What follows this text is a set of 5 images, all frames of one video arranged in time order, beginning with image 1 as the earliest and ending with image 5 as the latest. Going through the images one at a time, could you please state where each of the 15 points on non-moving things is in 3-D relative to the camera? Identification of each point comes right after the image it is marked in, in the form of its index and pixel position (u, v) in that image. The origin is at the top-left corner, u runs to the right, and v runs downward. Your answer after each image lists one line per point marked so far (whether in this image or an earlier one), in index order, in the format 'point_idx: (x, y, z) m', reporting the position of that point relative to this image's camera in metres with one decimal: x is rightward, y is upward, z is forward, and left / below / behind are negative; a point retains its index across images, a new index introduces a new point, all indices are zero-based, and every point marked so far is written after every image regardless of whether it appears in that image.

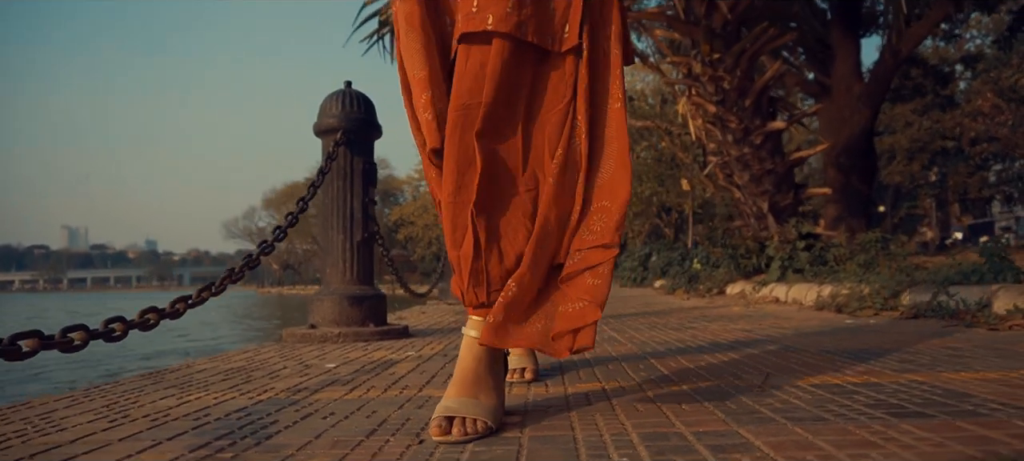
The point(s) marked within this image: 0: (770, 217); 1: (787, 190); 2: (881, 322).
0: (+2.5, +0.1, +7.9) m
1: (+2.6, +0.4, +7.9) m
2: (+1.7, -0.4, +3.9) m
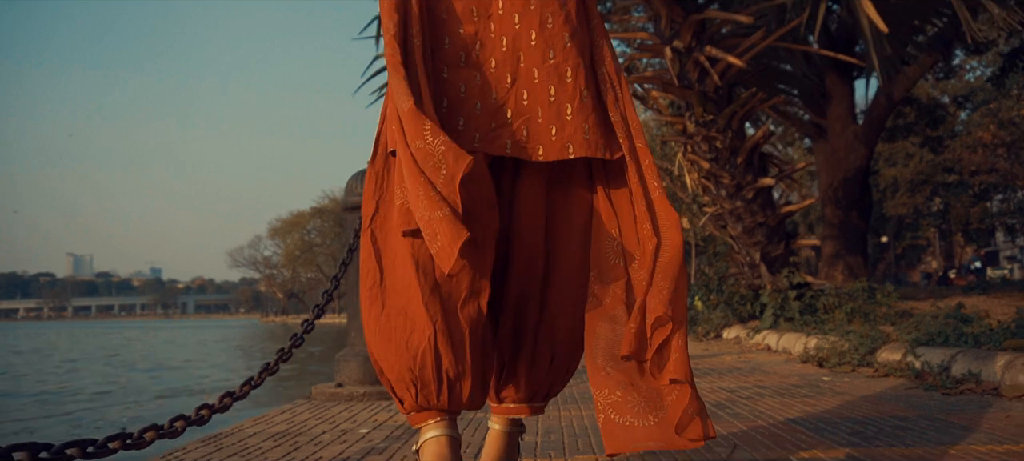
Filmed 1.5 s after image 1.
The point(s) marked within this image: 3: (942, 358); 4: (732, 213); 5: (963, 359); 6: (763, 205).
0: (+2.5, -0.4, +8.4) m
1: (+2.6, -0.1, +8.3) m
2: (+1.8, -0.8, +4.3) m
3: (+2.2, -0.6, +4.2) m
4: (+2.1, +0.2, +8.0) m
5: (+2.2, -0.6, +4.0) m
6: (+2.4, +0.2, +8.0) m
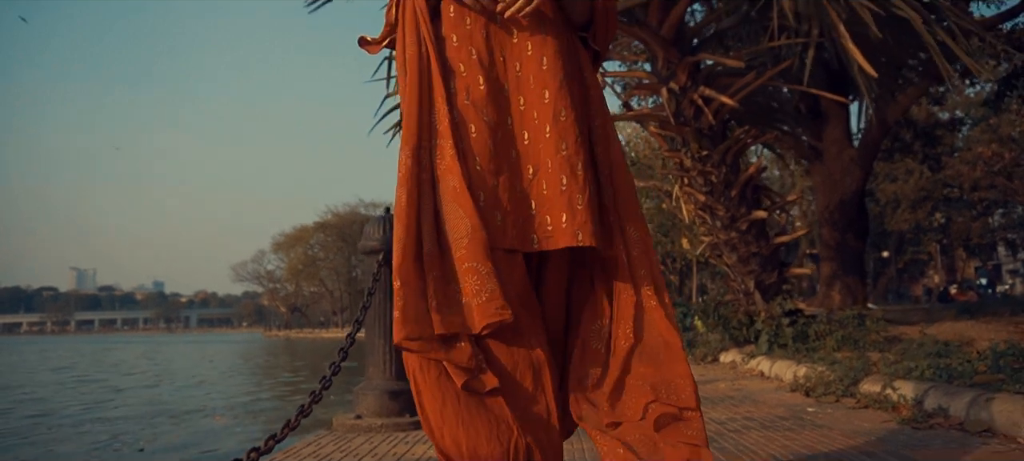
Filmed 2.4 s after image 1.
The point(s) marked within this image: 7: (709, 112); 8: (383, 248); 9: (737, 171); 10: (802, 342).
0: (+2.6, -0.7, +8.7) m
1: (+2.7, -0.4, +8.6) m
2: (+1.8, -1.0, +4.6) m
3: (+2.2, -0.9, +4.5) m
4: (+2.2, -0.1, +8.3) m
5: (+2.2, -0.8, +4.3) m
6: (+2.4, 0.0, +8.4) m
7: (+1.8, +1.1, +7.5) m
8: (-0.7, -0.1, +4.7) m
9: (+2.2, +0.6, +8.0) m
10: (+2.9, -1.1, +8.3) m
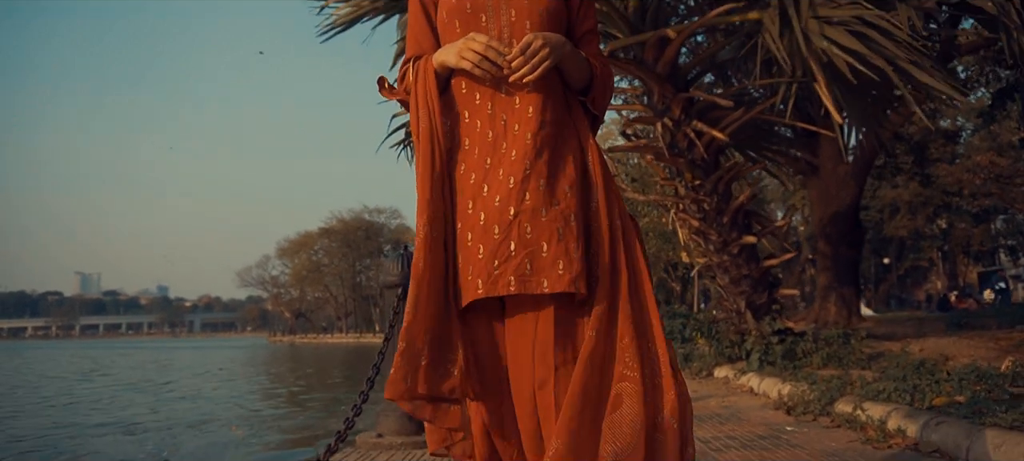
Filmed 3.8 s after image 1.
0: (+2.6, -0.9, +9.2) m
1: (+2.7, -0.7, +9.1) m
2: (+1.8, -1.2, +5.1) m
3: (+2.2, -1.1, +5.0) m
4: (+2.2, -0.4, +8.8) m
5: (+2.2, -1.1, +4.8) m
6: (+2.5, -0.3, +8.9) m
7: (+1.8, +0.8, +8.0) m
8: (-0.7, -0.3, +5.2) m
9: (+2.2, +0.3, +8.5) m
10: (+2.9, -1.4, +8.8) m
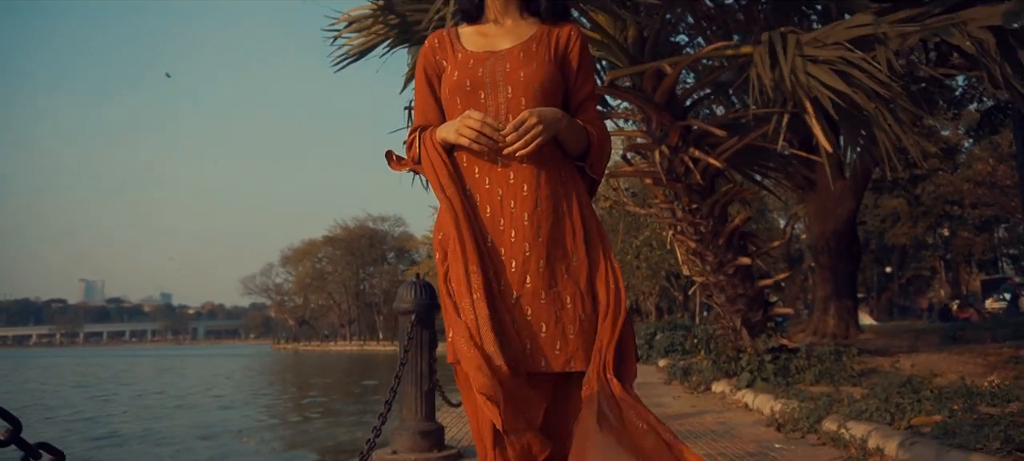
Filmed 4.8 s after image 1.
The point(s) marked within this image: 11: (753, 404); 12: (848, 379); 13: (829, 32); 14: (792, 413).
0: (+2.7, -1.1, +9.5) m
1: (+2.8, -0.9, +9.5) m
2: (+1.9, -1.4, +5.5) m
3: (+2.3, -1.3, +5.4) m
4: (+2.3, -0.6, +9.2) m
5: (+2.3, -1.3, +5.2) m
6: (+2.5, -0.5, +9.2) m
7: (+1.9, +0.6, +8.4) m
8: (-0.6, -0.5, +5.6) m
9: (+2.3, +0.1, +8.9) m
10: (+3.0, -1.6, +9.1) m
11: (+2.4, -1.7, +8.3) m
12: (+3.5, -1.6, +8.8) m
13: (+2.6, +1.6, +7.0) m
14: (+2.2, -1.5, +6.6) m
